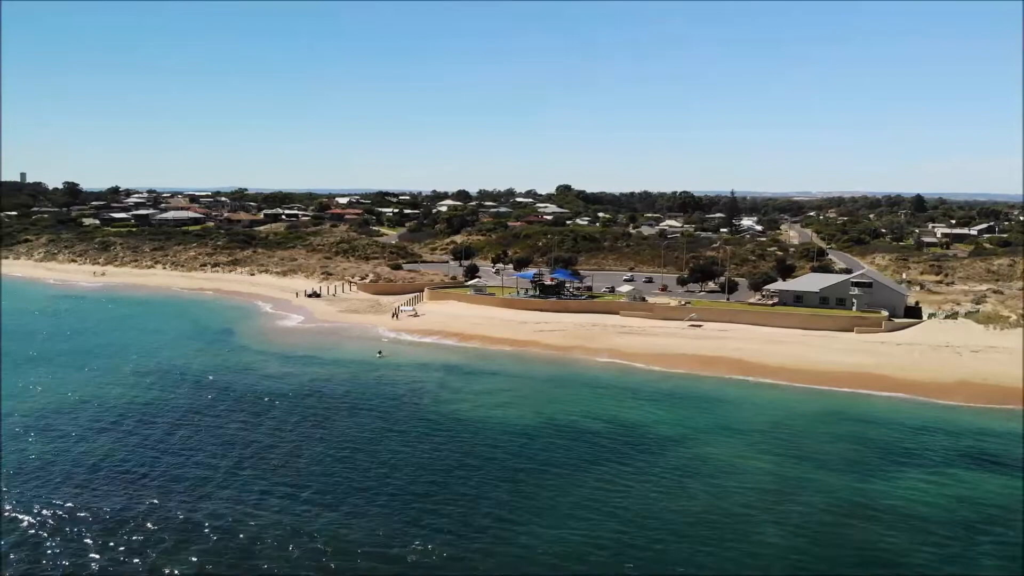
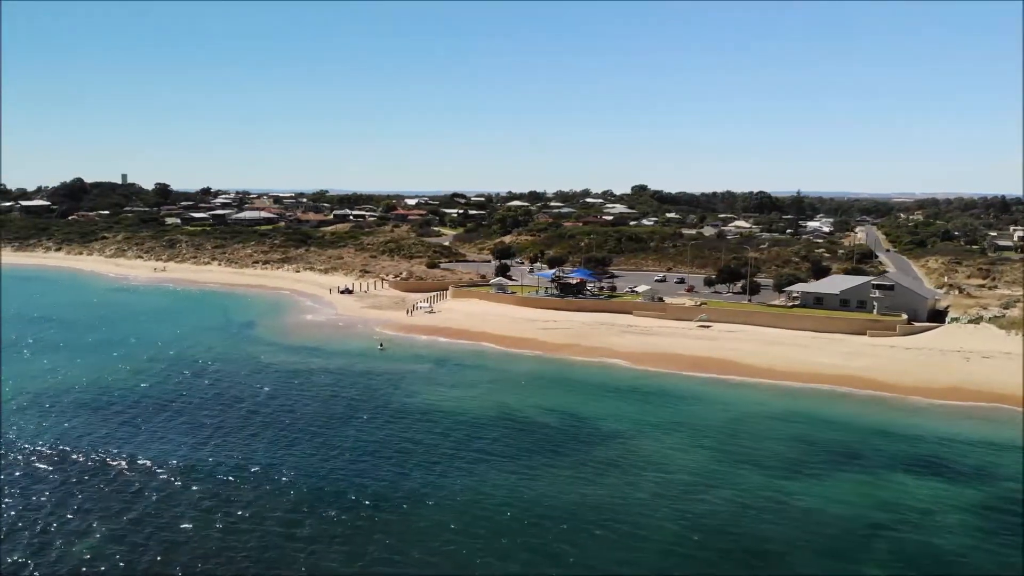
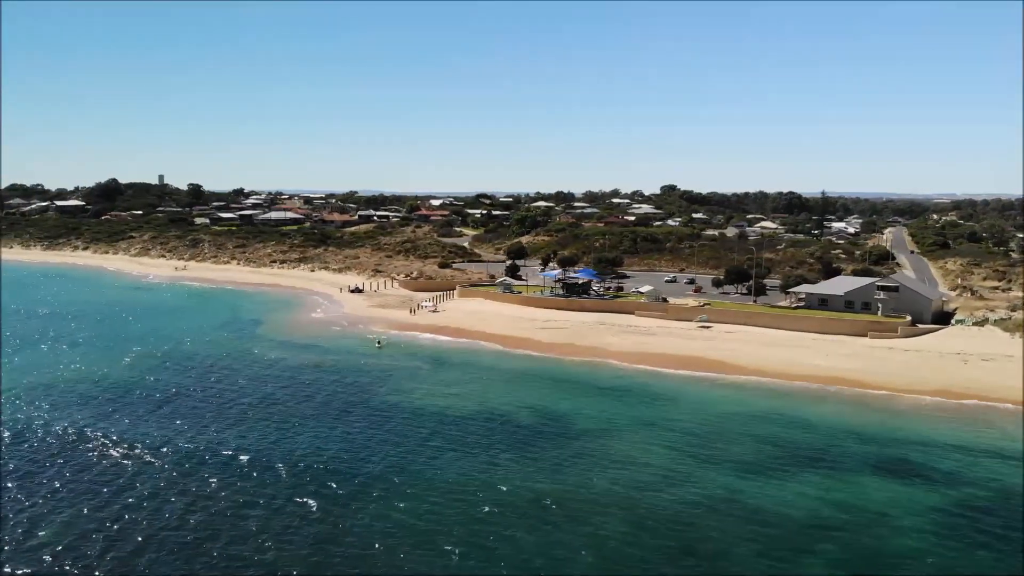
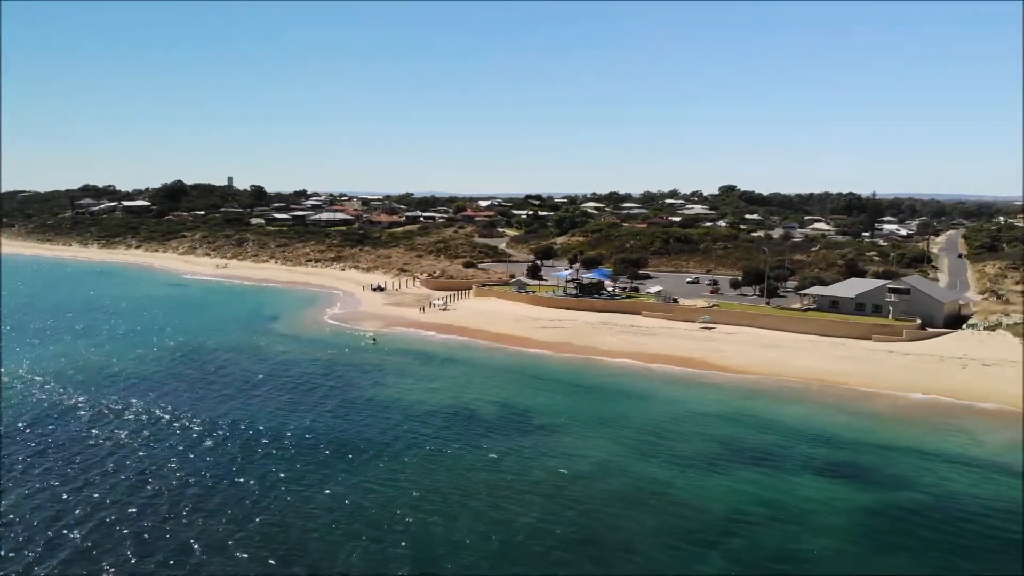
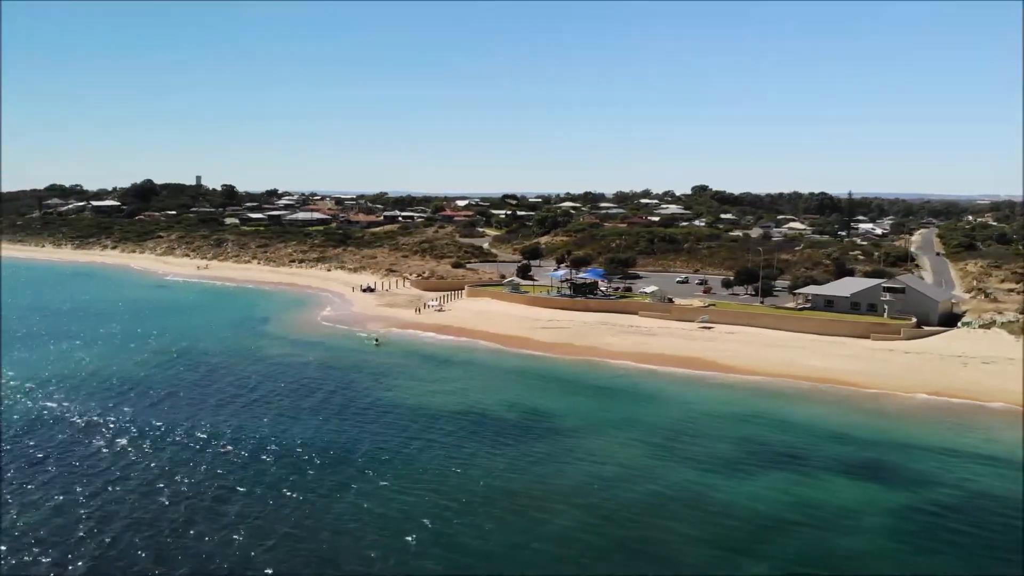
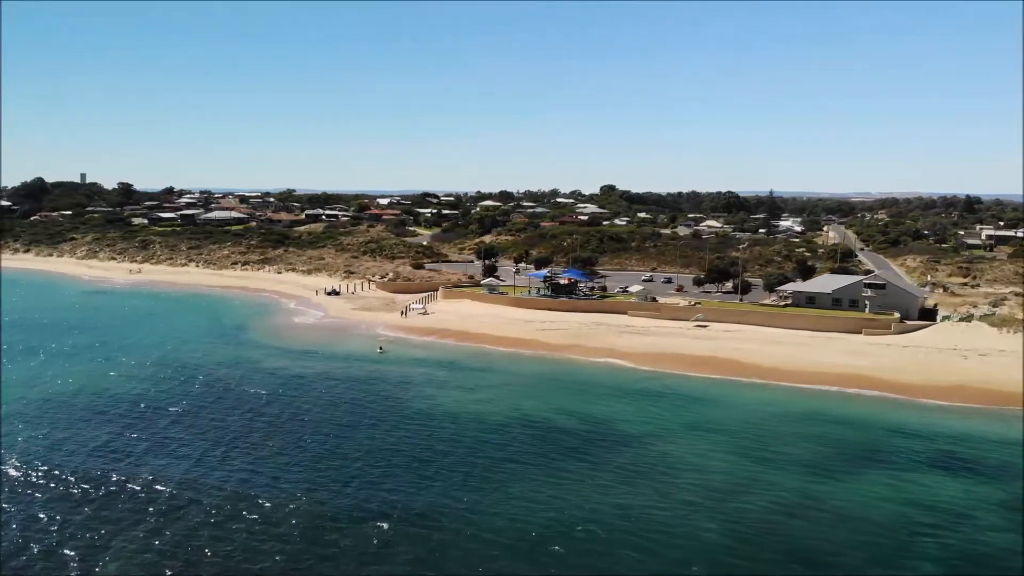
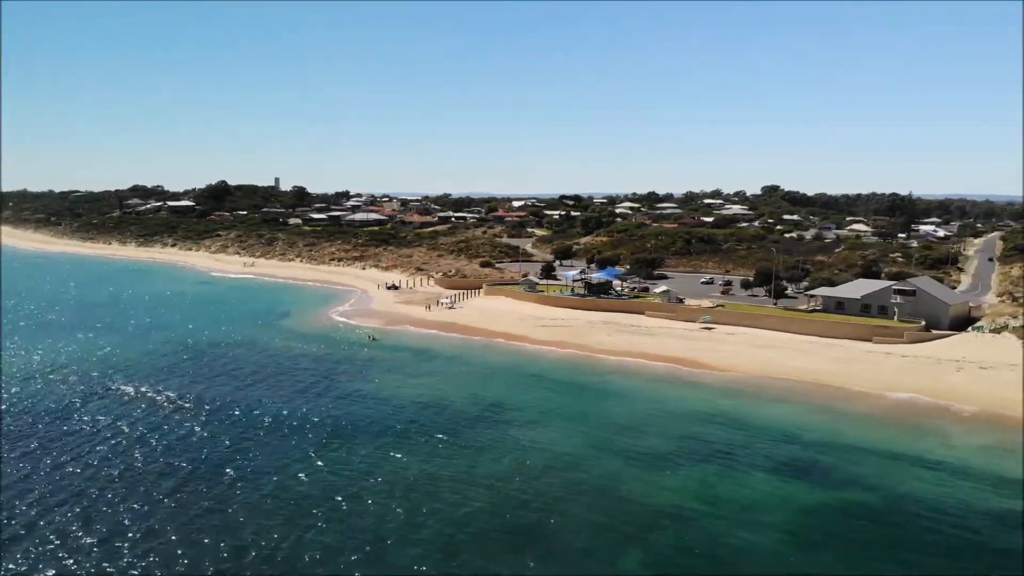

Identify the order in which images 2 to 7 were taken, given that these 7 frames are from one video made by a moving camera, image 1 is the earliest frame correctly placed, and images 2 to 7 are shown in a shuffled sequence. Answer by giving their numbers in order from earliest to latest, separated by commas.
6, 2, 3, 5, 4, 7
